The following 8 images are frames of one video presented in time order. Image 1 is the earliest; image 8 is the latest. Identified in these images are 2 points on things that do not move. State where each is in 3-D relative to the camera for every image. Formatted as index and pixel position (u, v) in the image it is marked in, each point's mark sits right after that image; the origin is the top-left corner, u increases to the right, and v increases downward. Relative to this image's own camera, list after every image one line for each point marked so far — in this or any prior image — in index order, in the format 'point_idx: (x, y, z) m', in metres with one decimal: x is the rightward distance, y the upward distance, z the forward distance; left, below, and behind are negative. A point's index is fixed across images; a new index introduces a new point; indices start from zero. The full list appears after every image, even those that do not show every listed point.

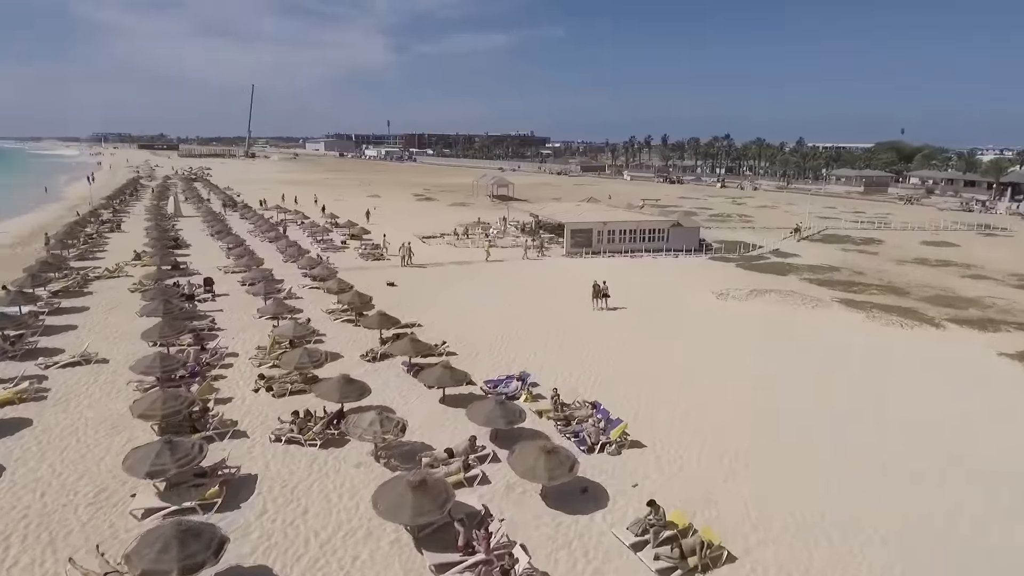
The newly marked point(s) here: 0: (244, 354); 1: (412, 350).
0: (-6.5, -1.7, +15.5) m
1: (-2.3, -1.4, +14.4) m
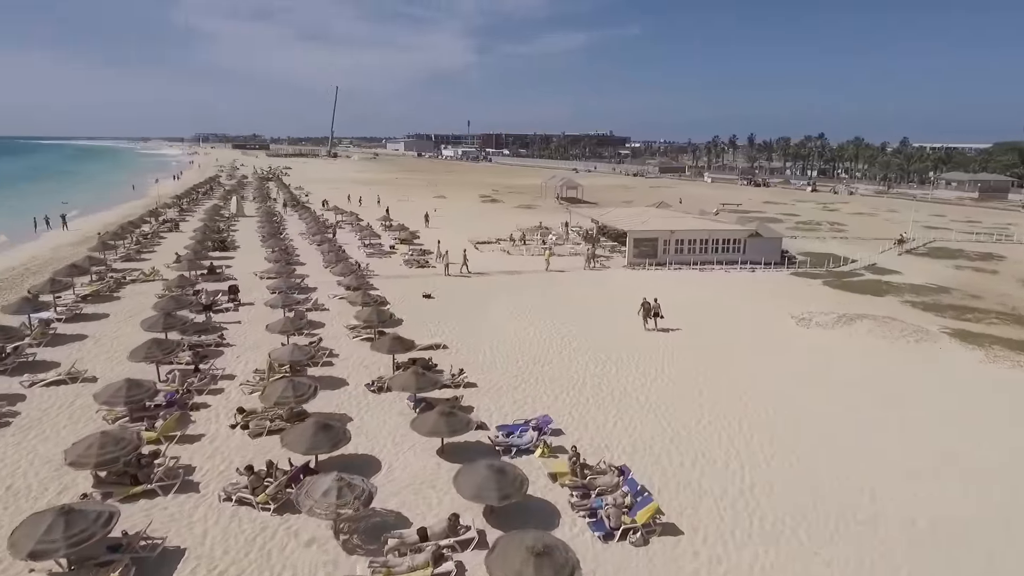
0: (-6.0, -2.0, +13.9) m
1: (-1.9, -1.9, +12.3) m
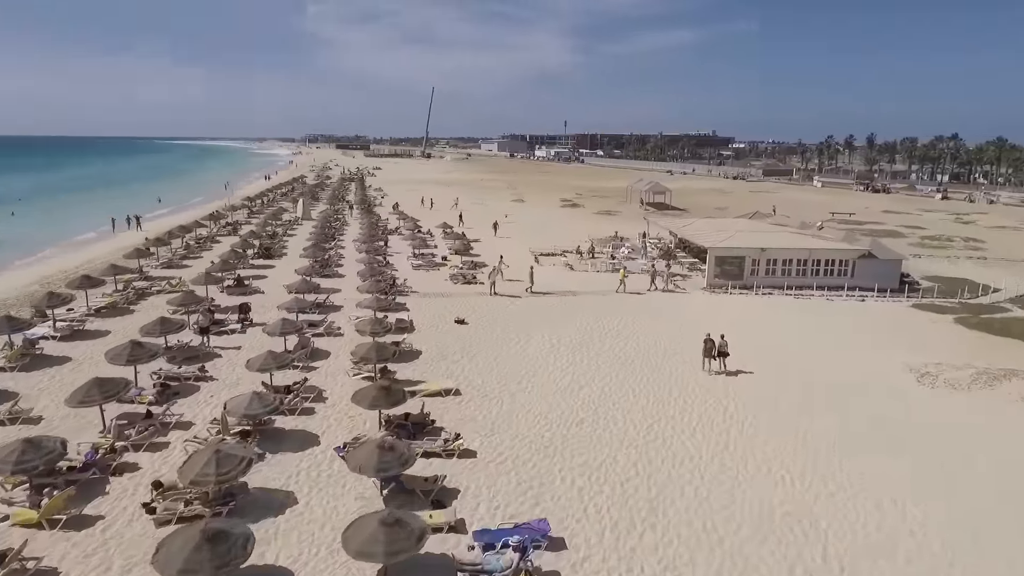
0: (-5.8, -2.6, +11.6) m
1: (-2.1, -2.6, +9.5) m
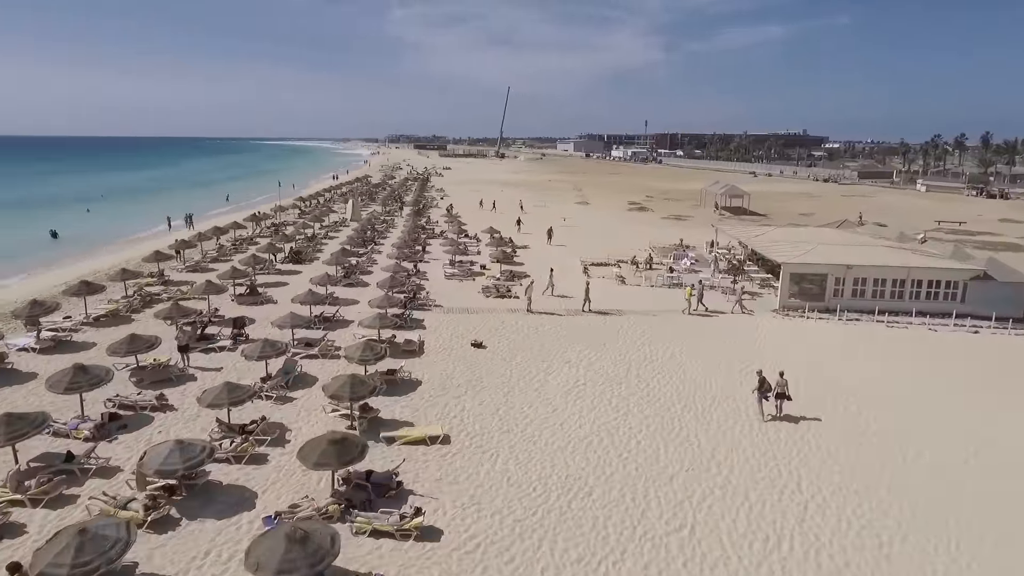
0: (-6.1, -3.0, +9.7) m
1: (-2.6, -3.1, +7.1) m
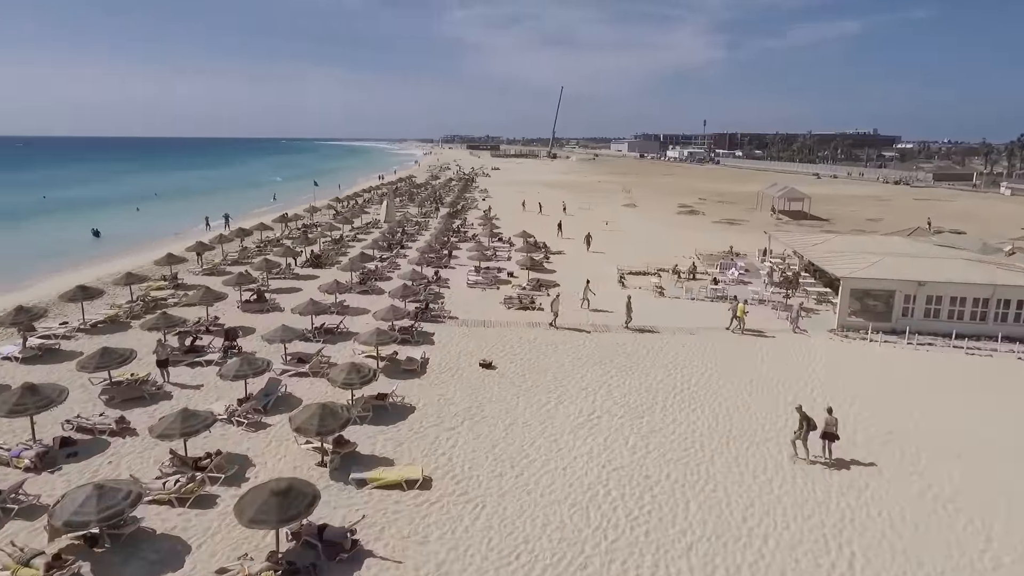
0: (-6.4, -3.2, +8.5) m
1: (-3.2, -3.3, +5.6) m
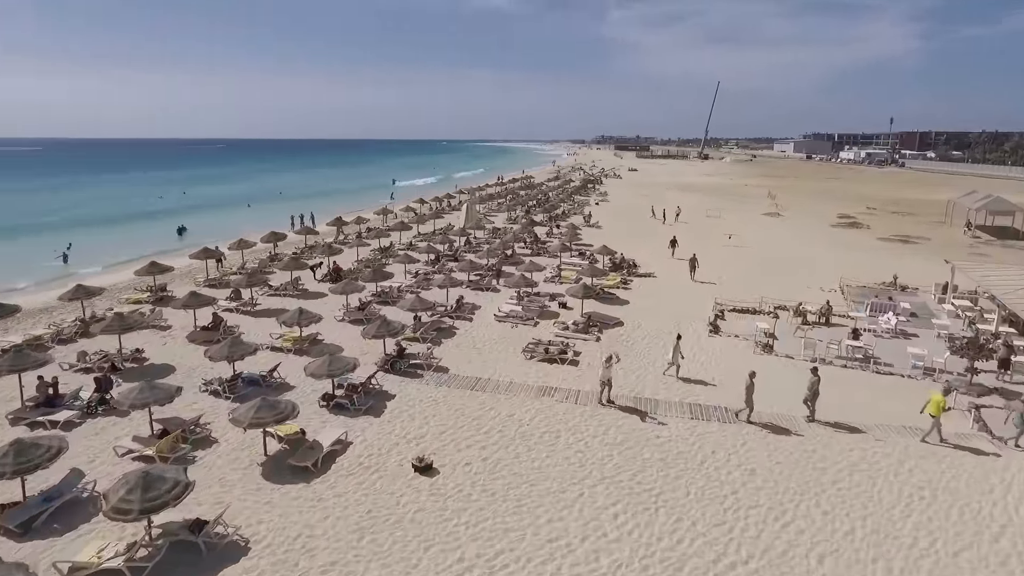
0: (-8.6, -3.7, +4.6) m
1: (-6.2, -4.0, +1.0) m
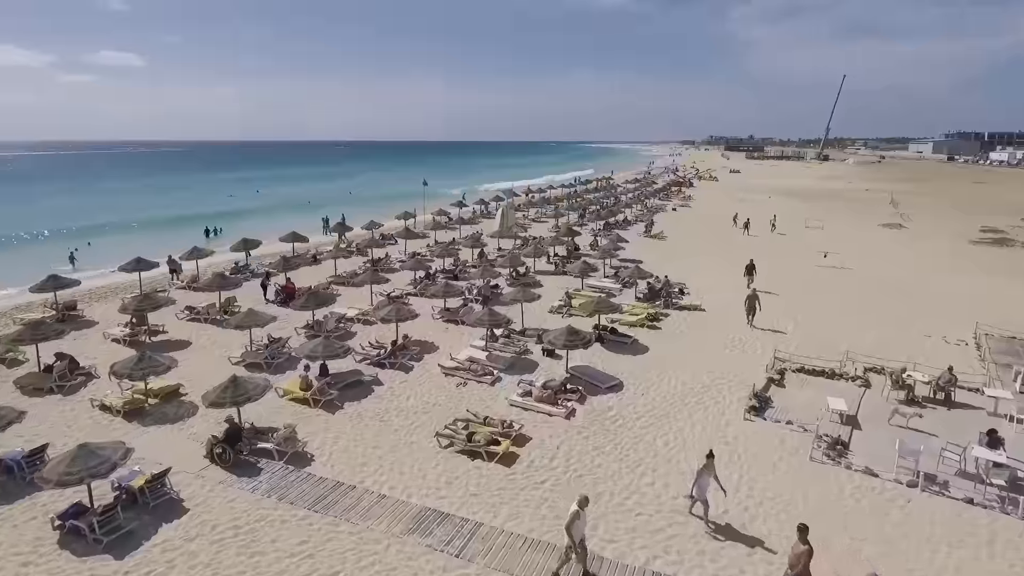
0: (-11.7, -4.1, +1.2) m
1: (-9.8, -4.5, -2.7) m
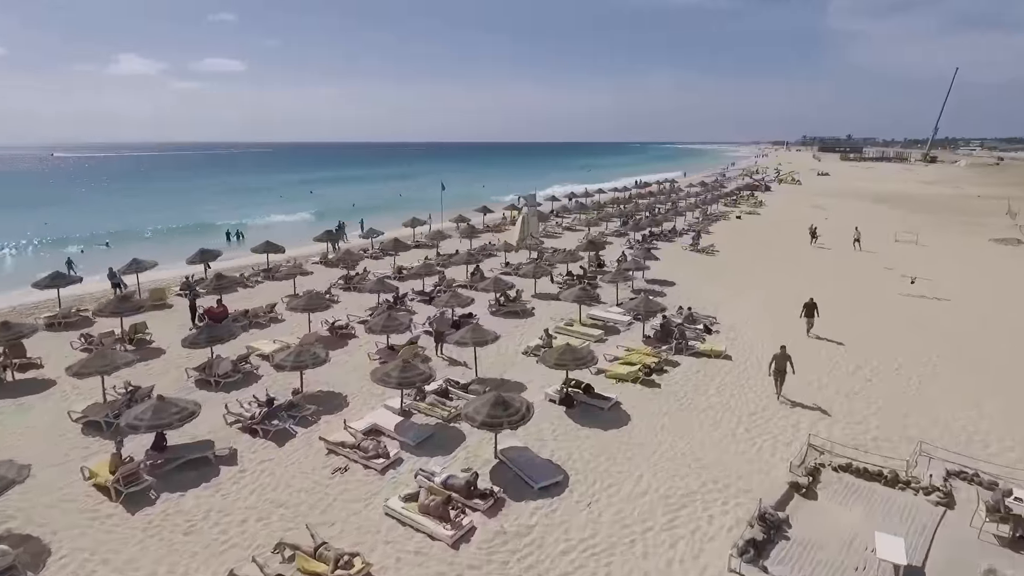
0: (-14.4, -4.5, -0.7) m
1: (-13.1, -4.9, -4.8) m
